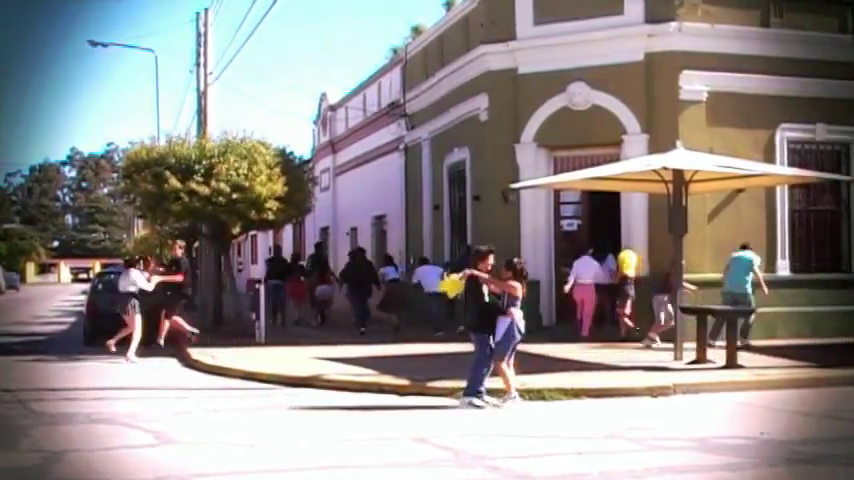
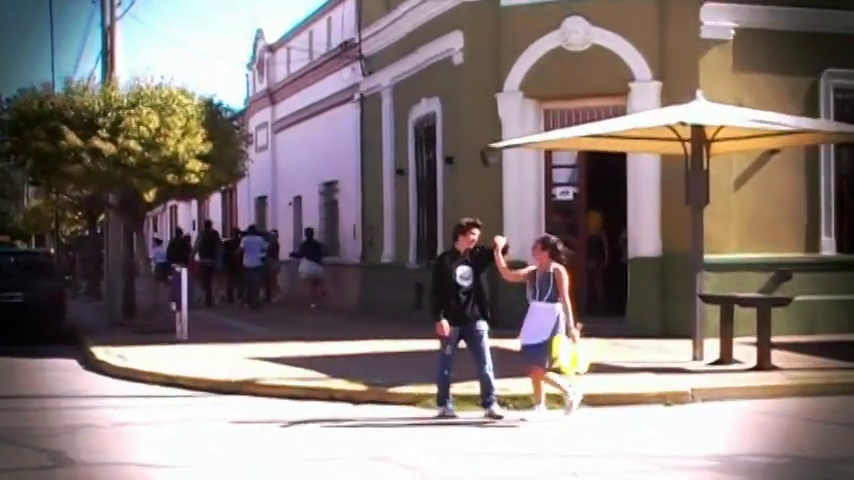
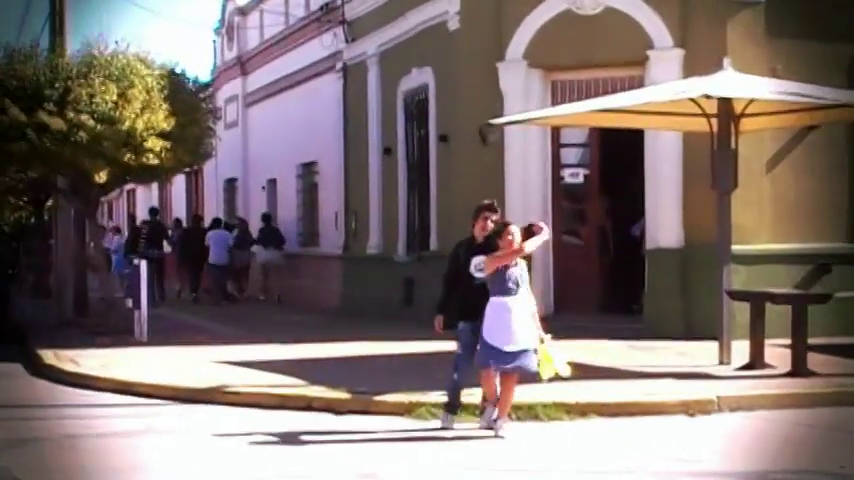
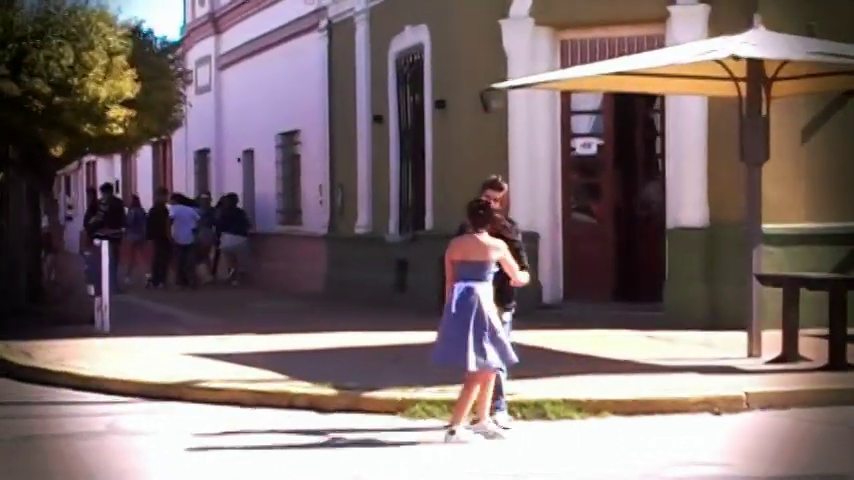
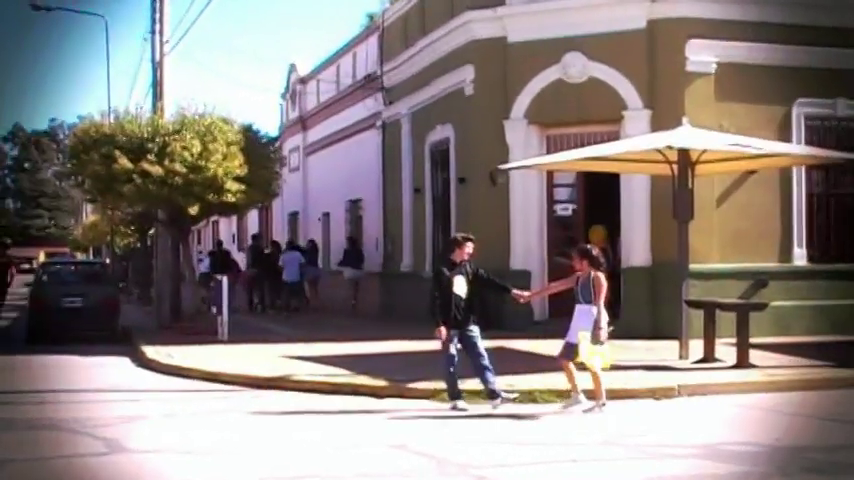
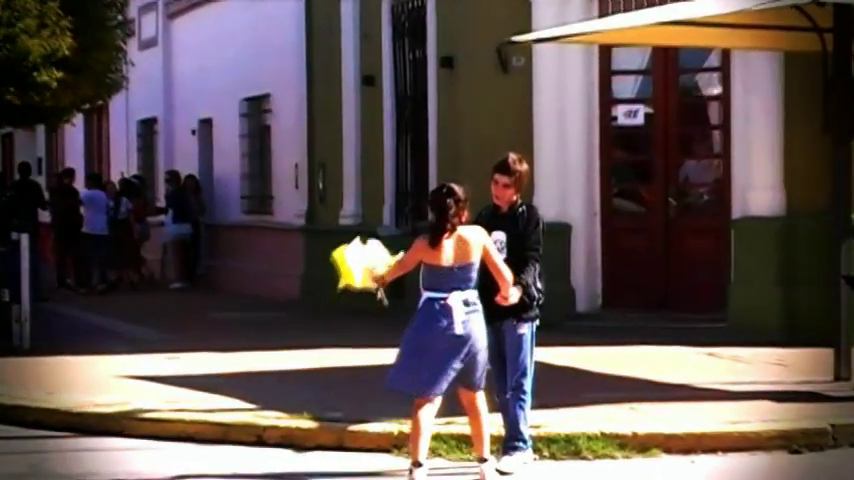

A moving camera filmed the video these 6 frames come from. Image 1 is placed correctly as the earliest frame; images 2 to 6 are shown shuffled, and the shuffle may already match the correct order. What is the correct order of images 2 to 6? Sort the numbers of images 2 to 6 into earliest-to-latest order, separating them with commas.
5, 2, 3, 4, 6
